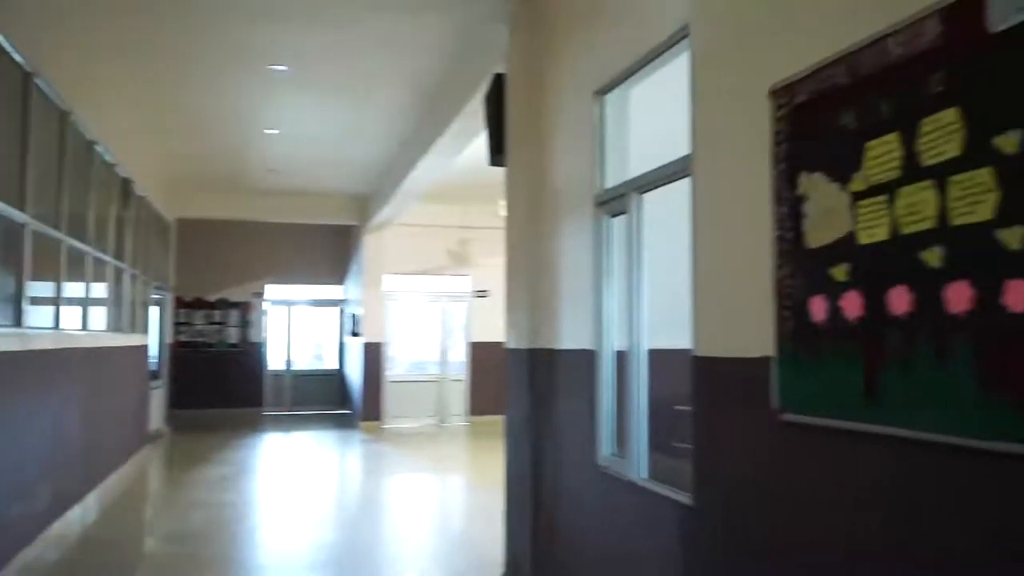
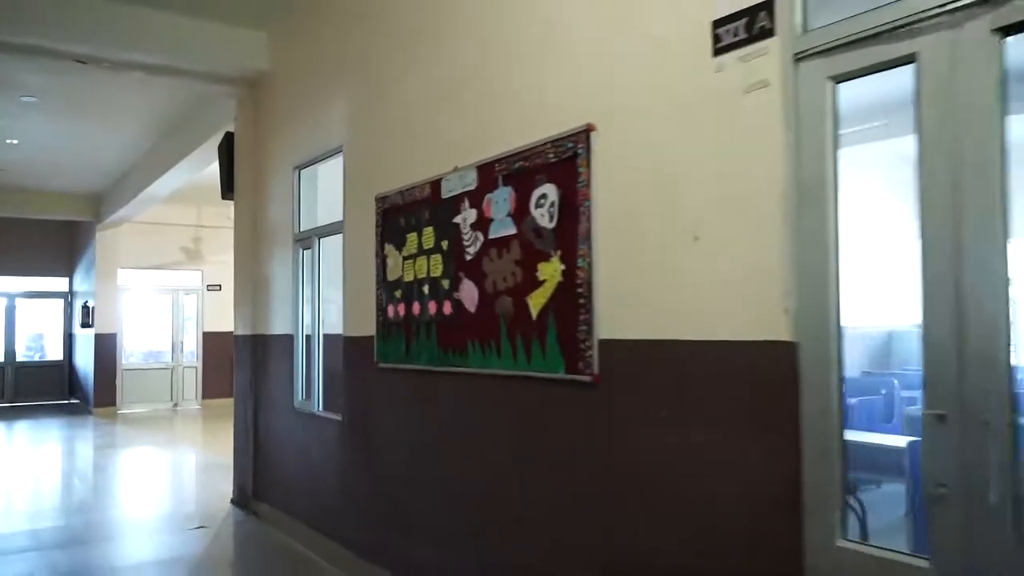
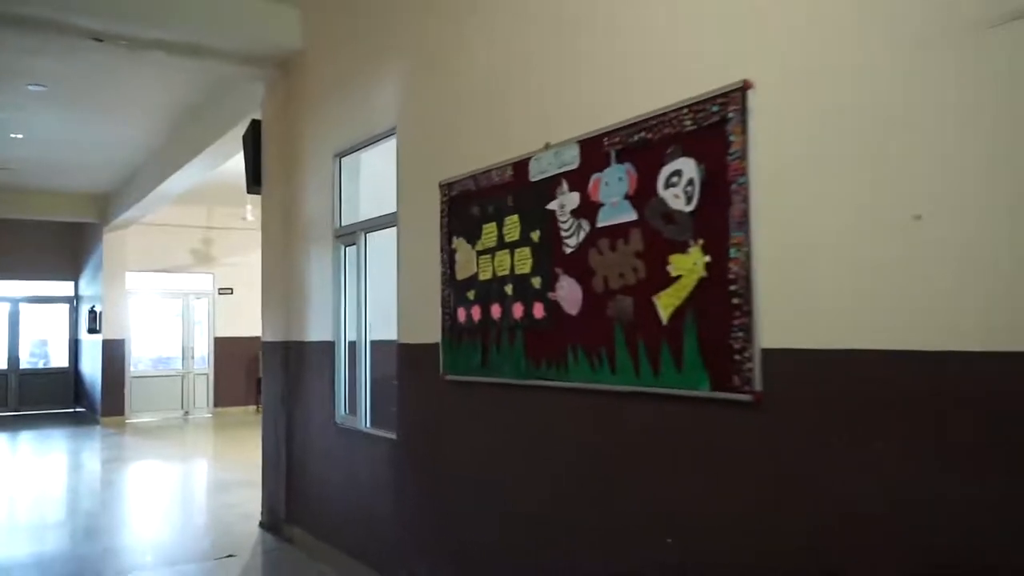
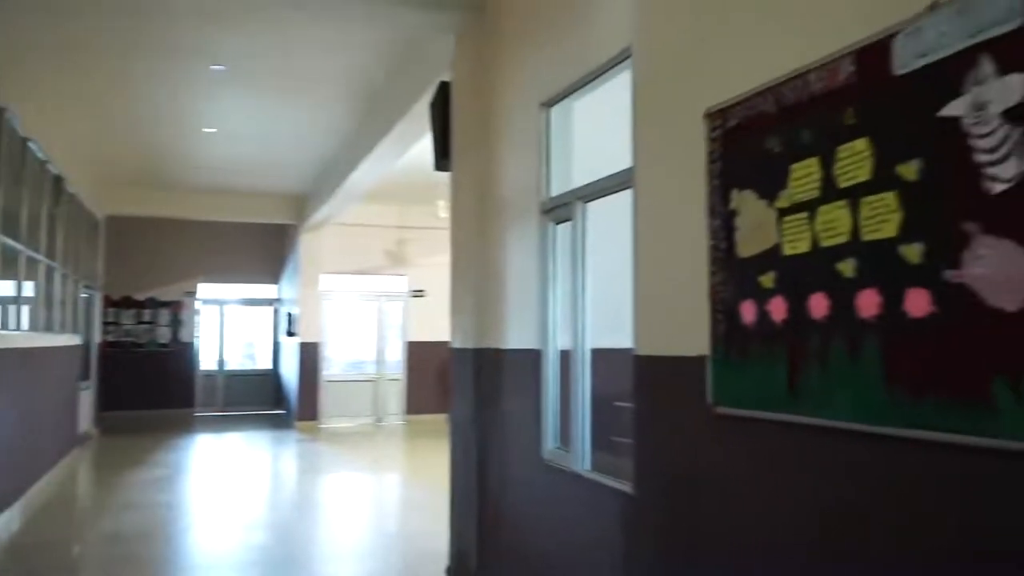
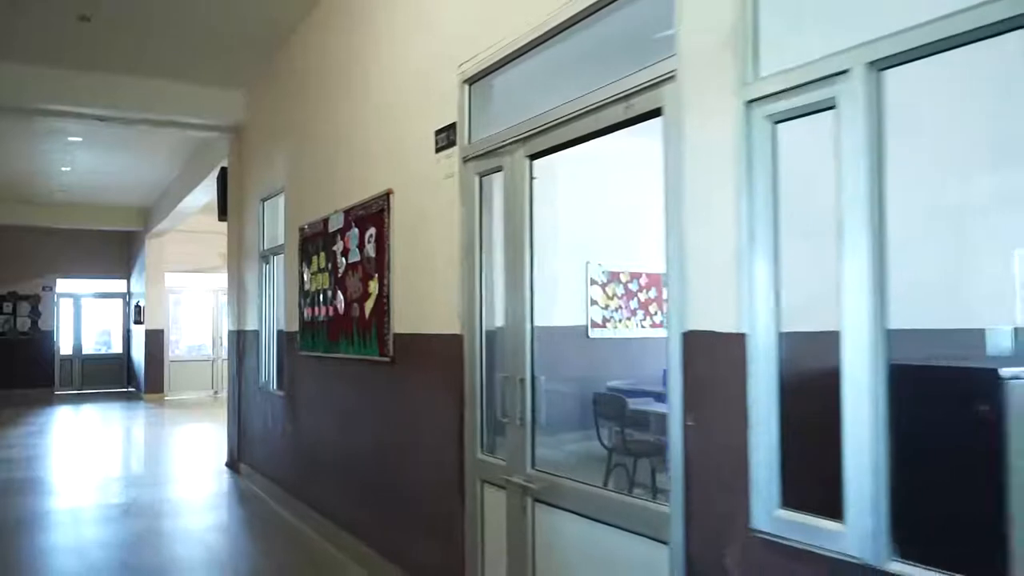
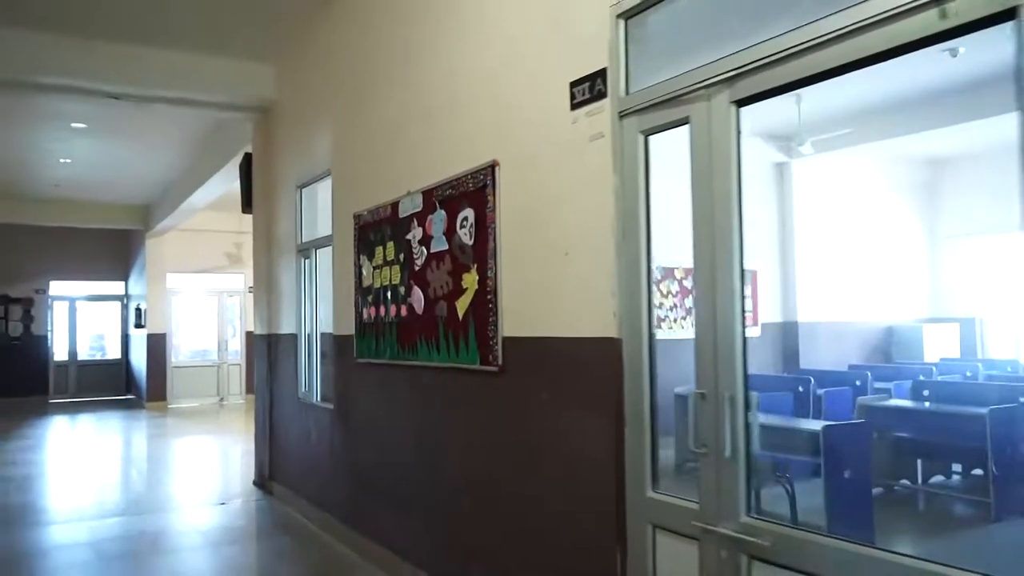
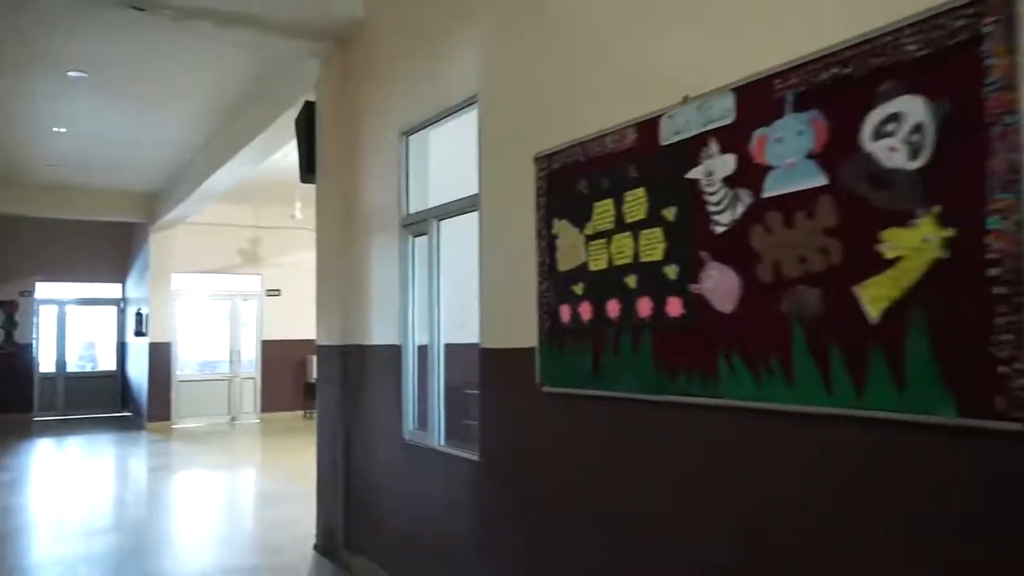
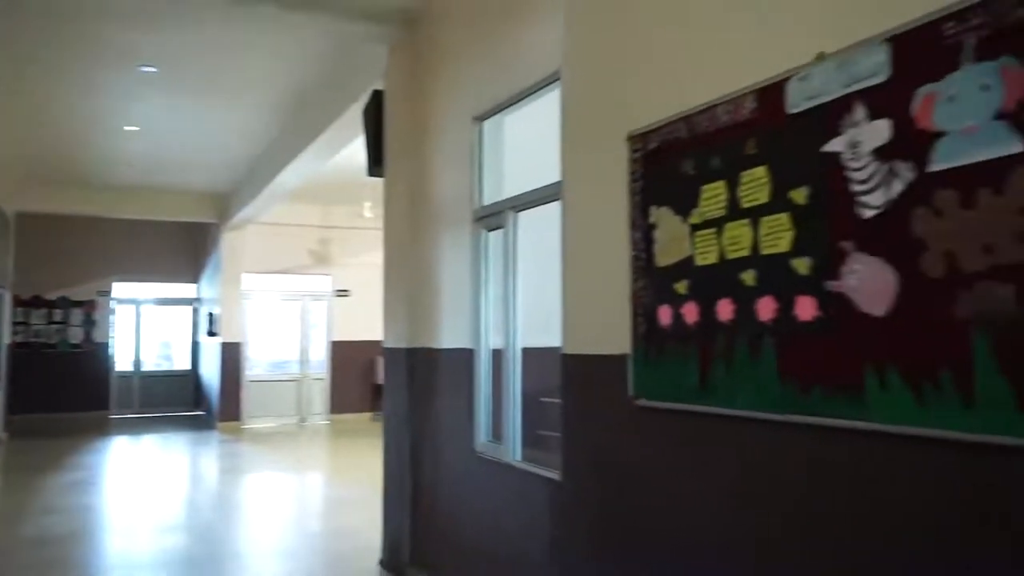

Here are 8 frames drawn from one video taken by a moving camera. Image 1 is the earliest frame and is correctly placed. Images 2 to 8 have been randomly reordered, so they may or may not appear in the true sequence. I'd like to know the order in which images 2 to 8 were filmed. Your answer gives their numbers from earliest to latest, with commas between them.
4, 8, 7, 3, 2, 6, 5
